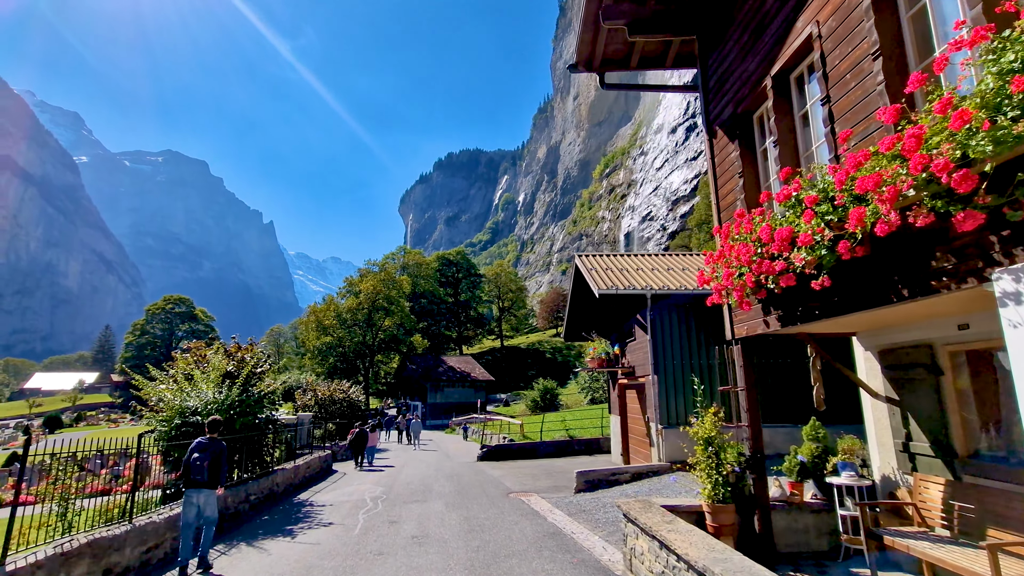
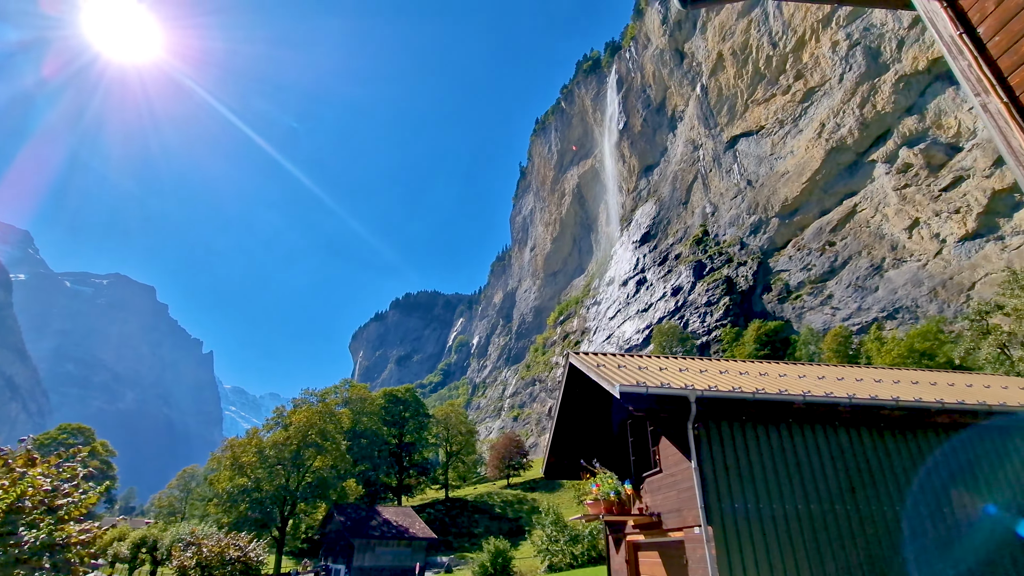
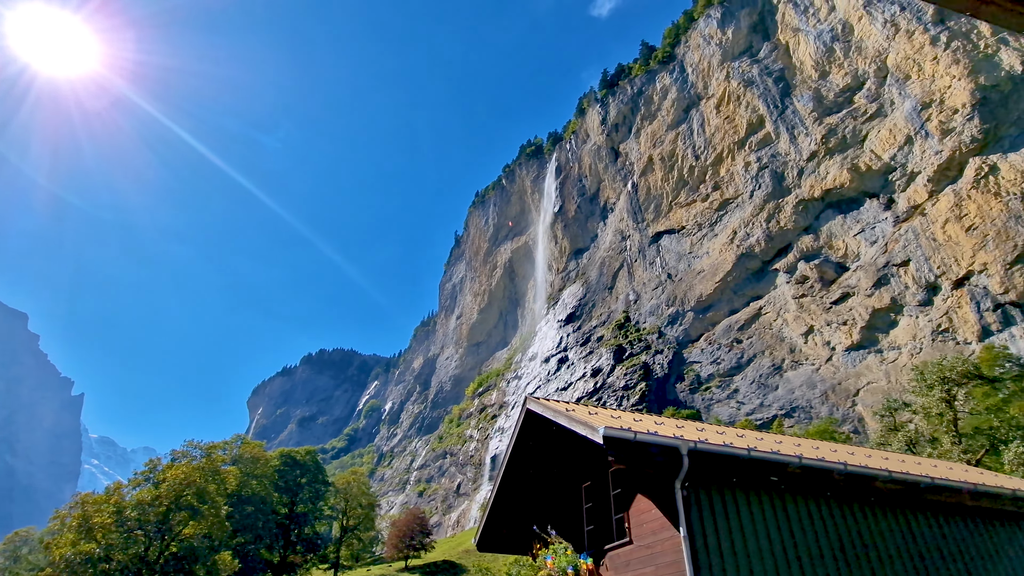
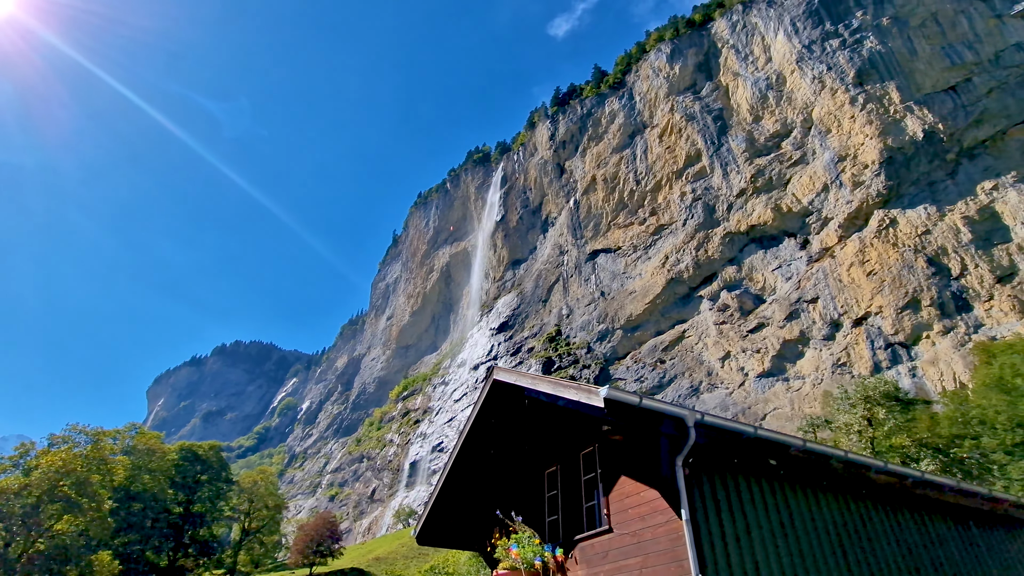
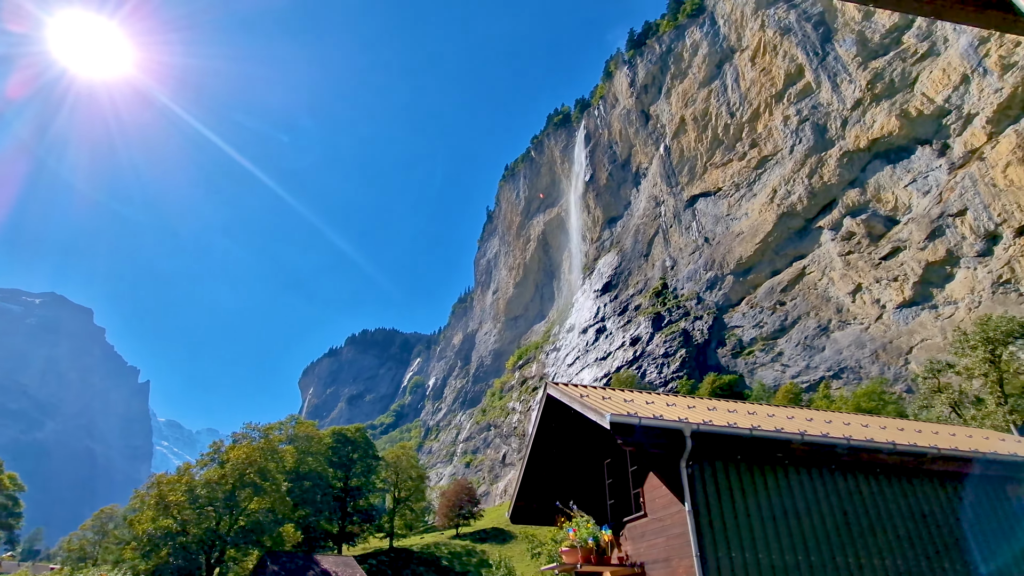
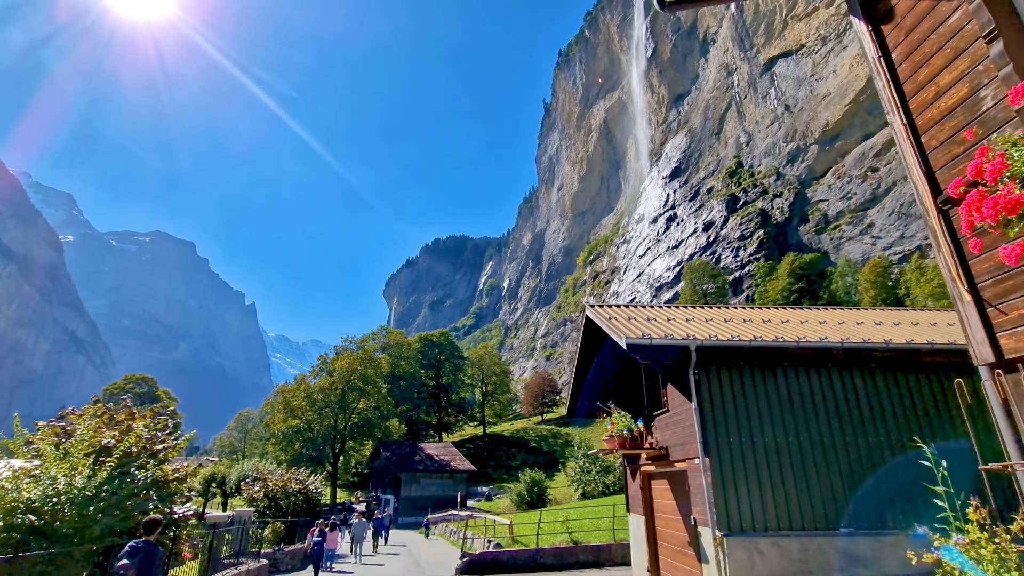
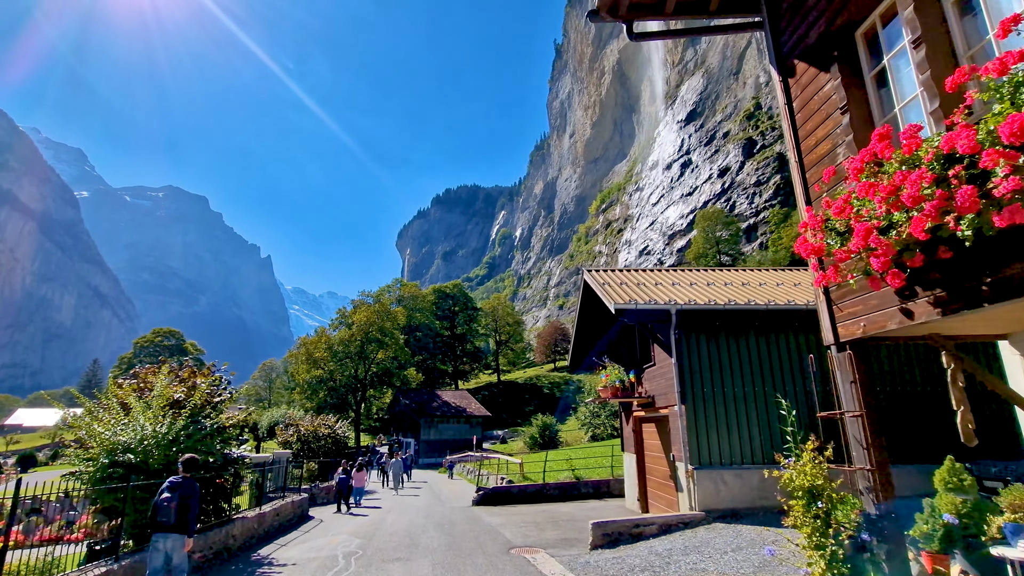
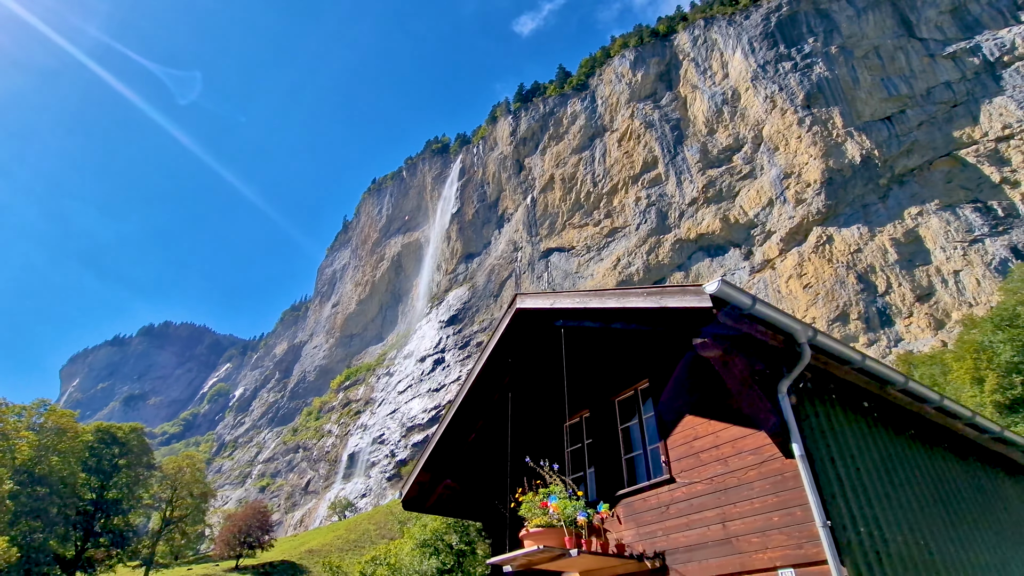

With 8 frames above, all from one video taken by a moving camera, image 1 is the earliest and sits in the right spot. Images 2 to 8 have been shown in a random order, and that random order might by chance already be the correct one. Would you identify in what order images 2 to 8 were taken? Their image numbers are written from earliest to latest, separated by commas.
7, 6, 2, 5, 3, 4, 8
